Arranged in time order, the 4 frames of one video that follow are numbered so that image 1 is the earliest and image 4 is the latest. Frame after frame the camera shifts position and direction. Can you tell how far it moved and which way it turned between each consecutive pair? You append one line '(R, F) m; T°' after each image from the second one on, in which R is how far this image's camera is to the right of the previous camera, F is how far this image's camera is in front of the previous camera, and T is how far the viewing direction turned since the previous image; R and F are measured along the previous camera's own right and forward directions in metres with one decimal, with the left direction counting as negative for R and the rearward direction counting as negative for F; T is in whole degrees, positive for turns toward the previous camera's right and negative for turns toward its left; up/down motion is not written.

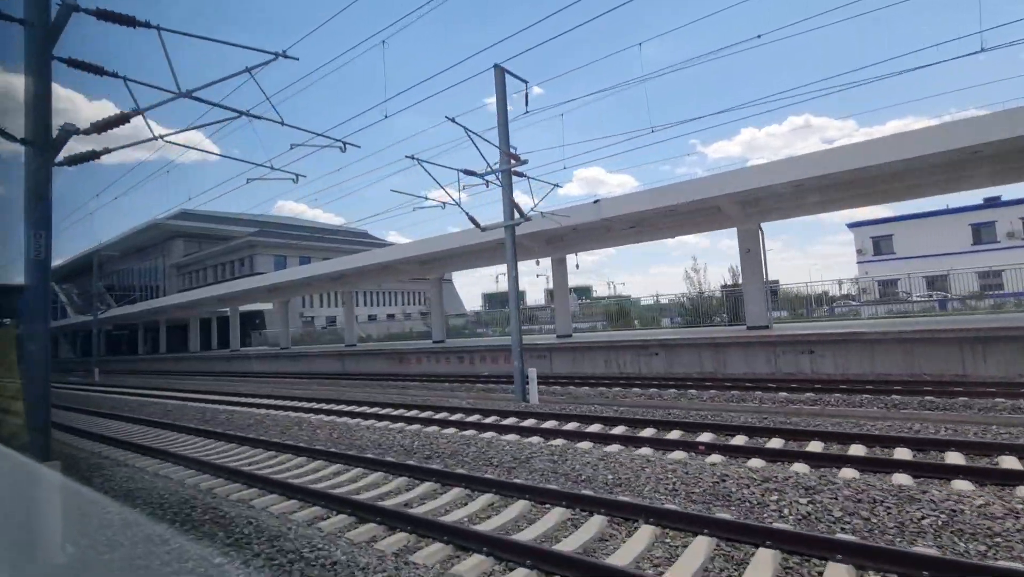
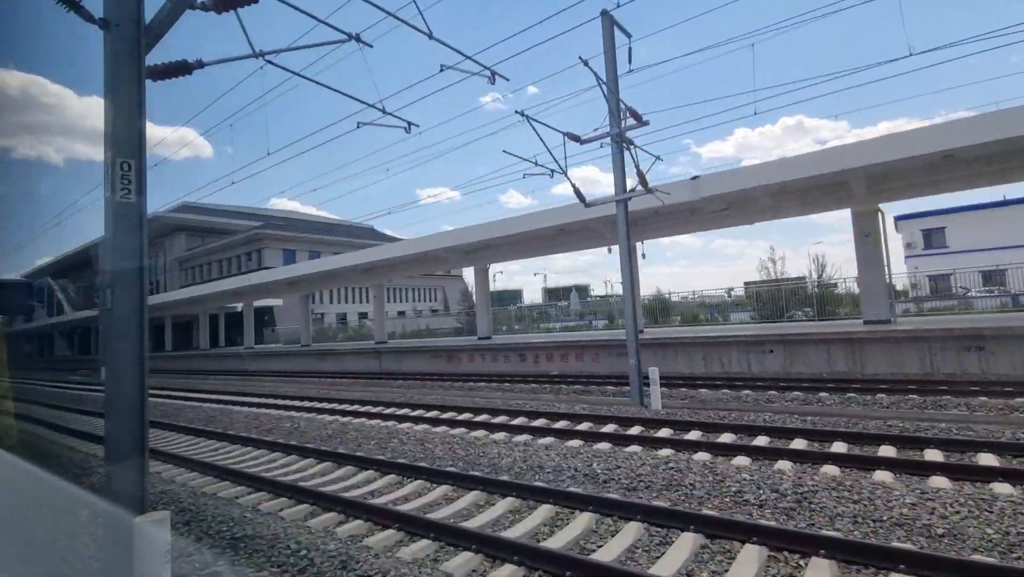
(-1.2, +1.1) m; +1°
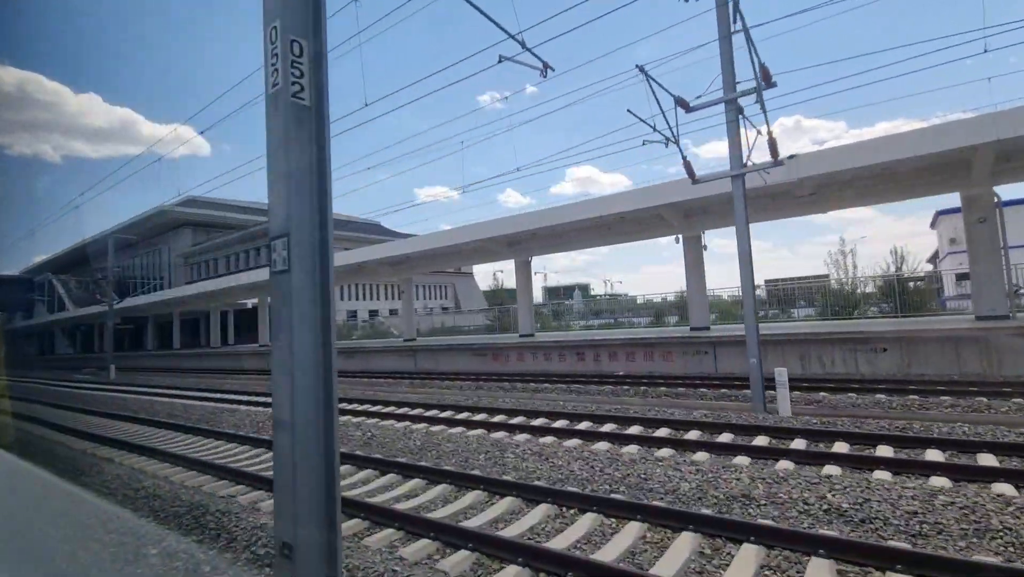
(-0.9, +0.8) m; 0°
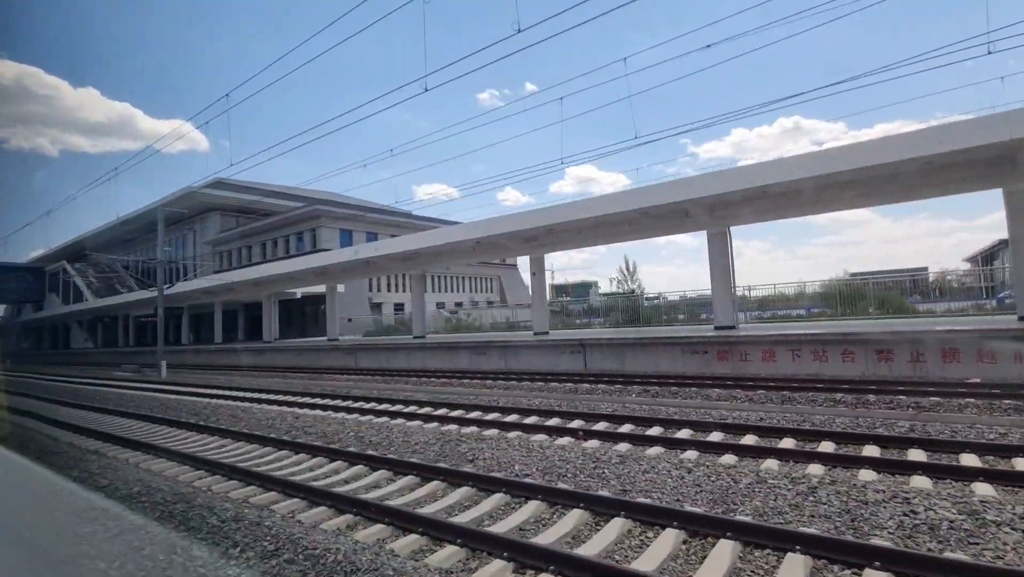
(-2.3, +2.0) m; 0°
